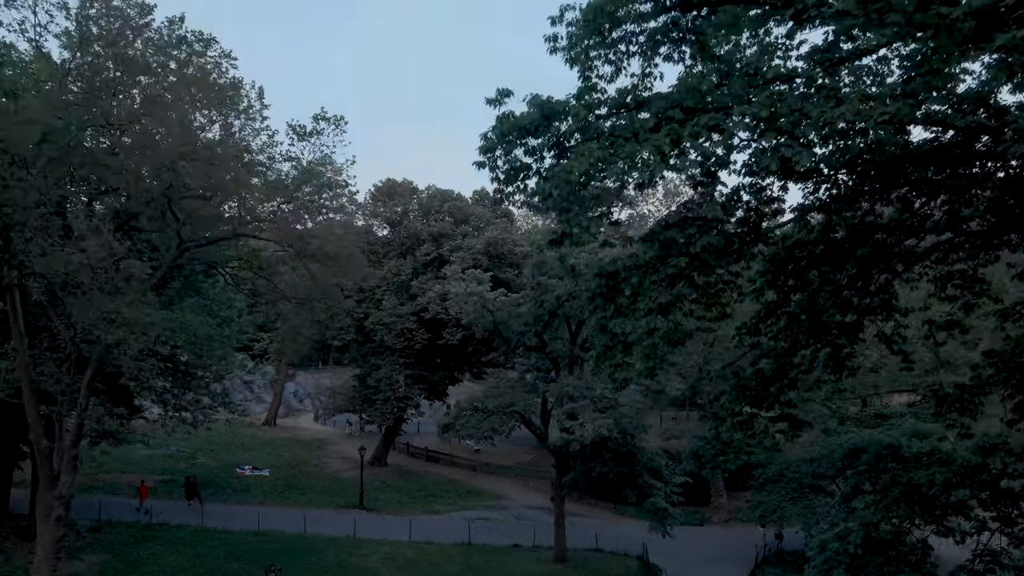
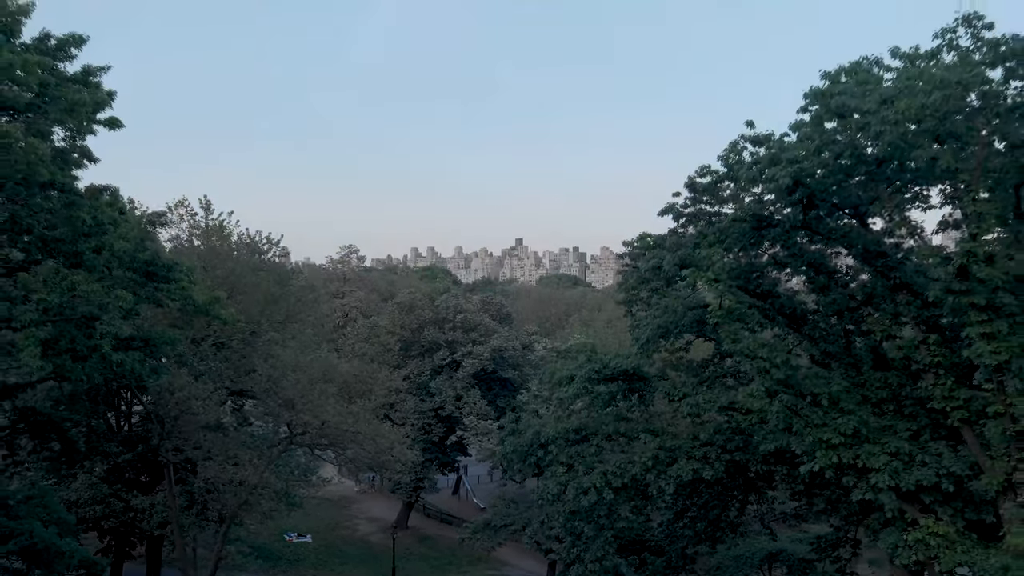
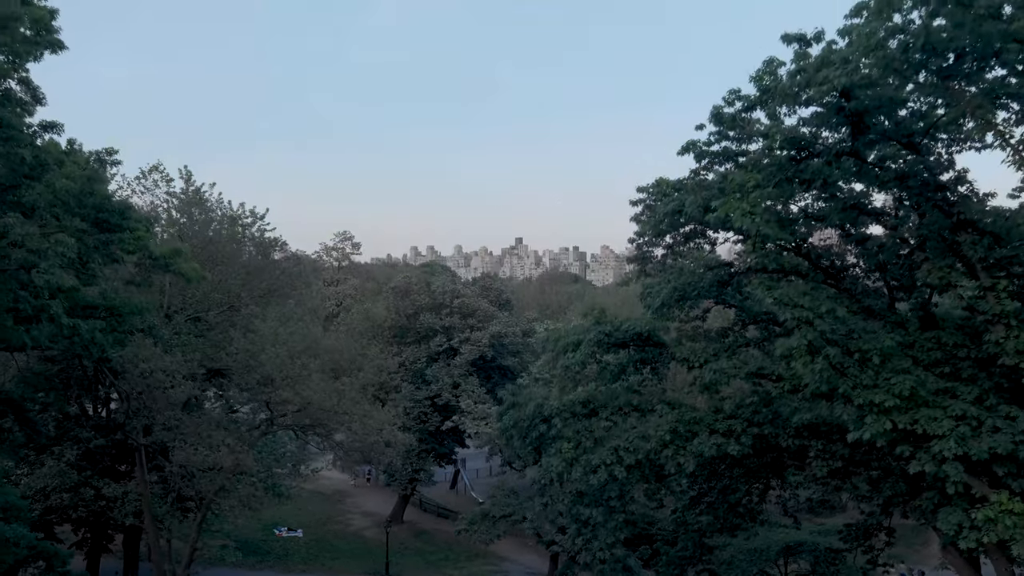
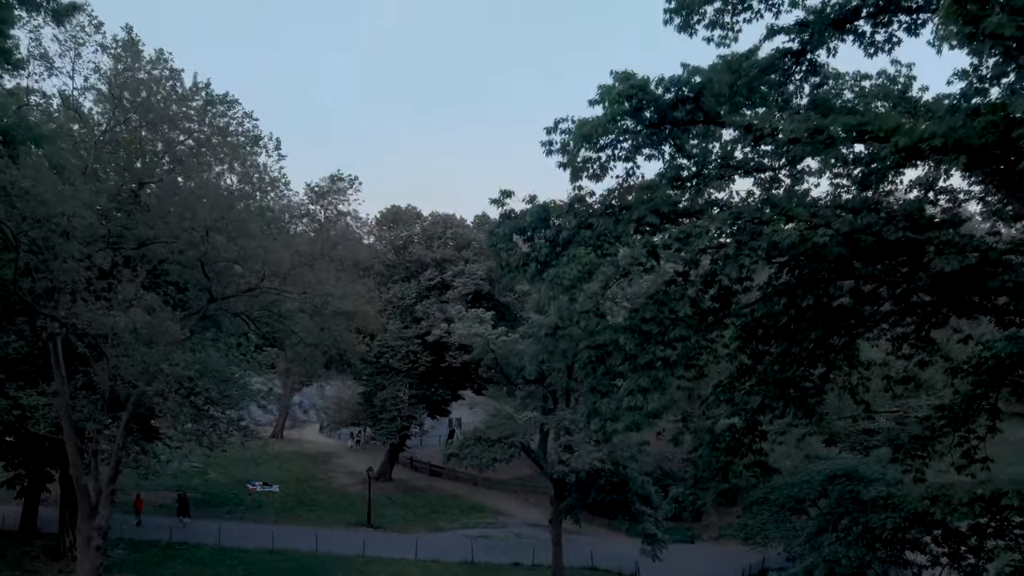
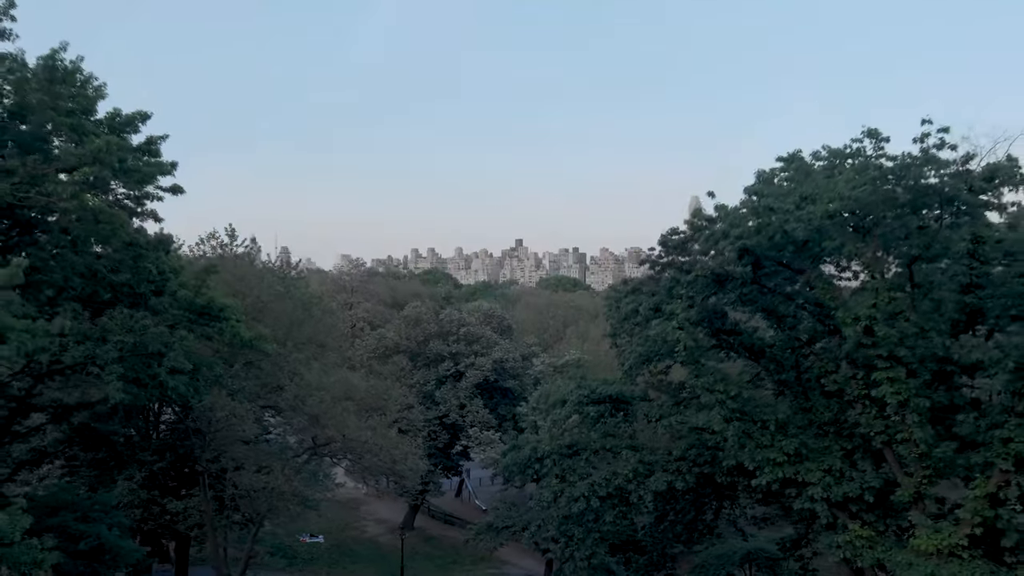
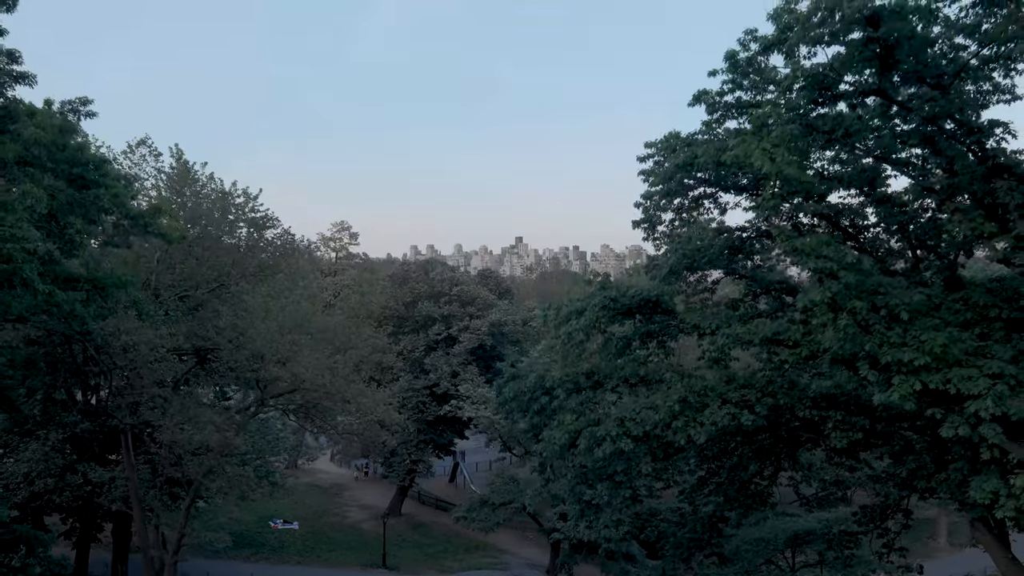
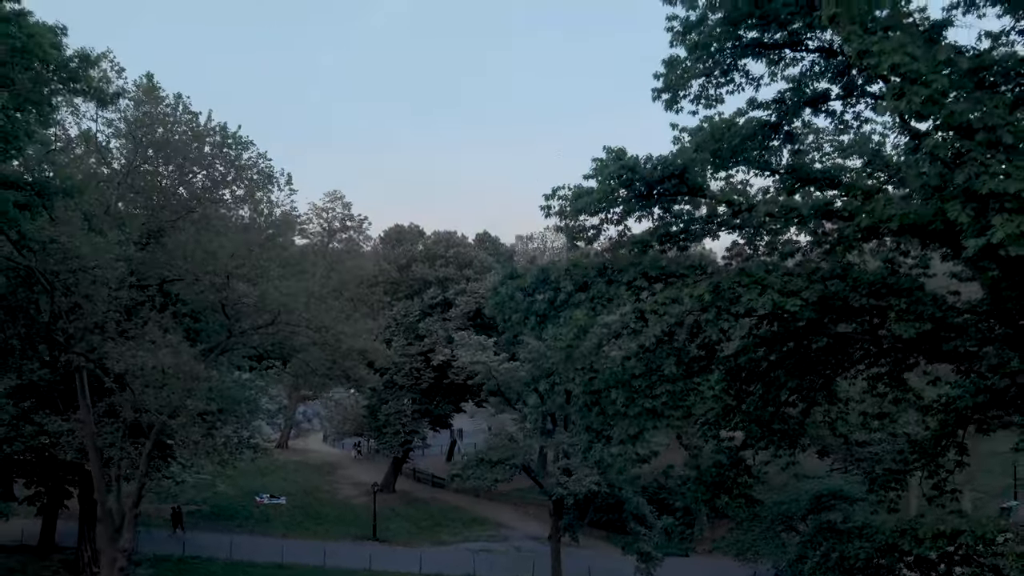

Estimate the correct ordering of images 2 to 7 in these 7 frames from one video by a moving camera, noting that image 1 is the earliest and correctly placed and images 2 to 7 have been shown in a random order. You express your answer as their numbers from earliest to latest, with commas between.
4, 7, 6, 3, 2, 5
